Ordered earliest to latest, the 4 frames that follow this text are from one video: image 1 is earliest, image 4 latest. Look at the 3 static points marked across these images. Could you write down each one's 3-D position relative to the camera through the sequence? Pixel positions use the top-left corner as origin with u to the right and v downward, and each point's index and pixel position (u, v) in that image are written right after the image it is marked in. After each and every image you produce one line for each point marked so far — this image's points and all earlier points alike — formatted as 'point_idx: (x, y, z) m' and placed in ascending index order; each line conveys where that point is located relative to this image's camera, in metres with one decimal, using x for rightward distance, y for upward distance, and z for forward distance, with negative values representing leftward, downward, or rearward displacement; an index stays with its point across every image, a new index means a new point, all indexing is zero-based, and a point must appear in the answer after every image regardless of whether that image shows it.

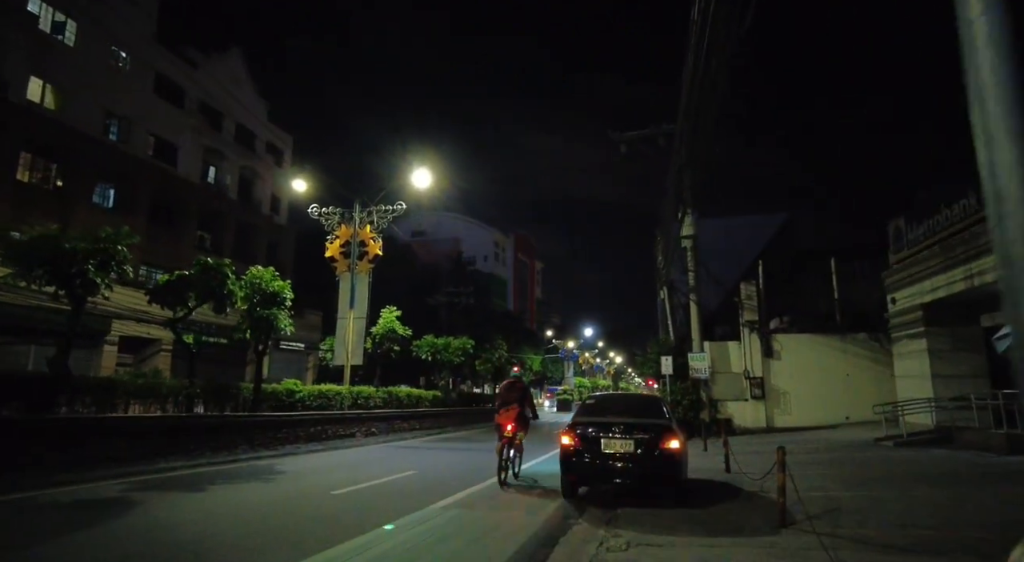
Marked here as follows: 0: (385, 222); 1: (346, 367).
0: (-4.1, +1.9, +19.3) m
1: (-5.1, -2.6, +18.5) m
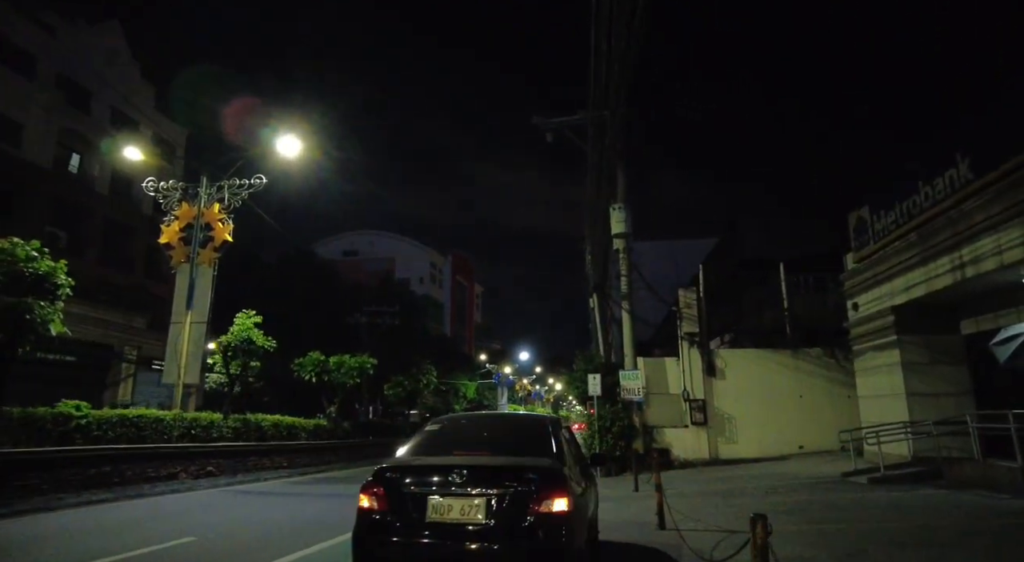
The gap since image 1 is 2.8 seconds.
0: (-6.8, +2.0, +15.2) m
1: (-7.8, -2.5, +14.1) m
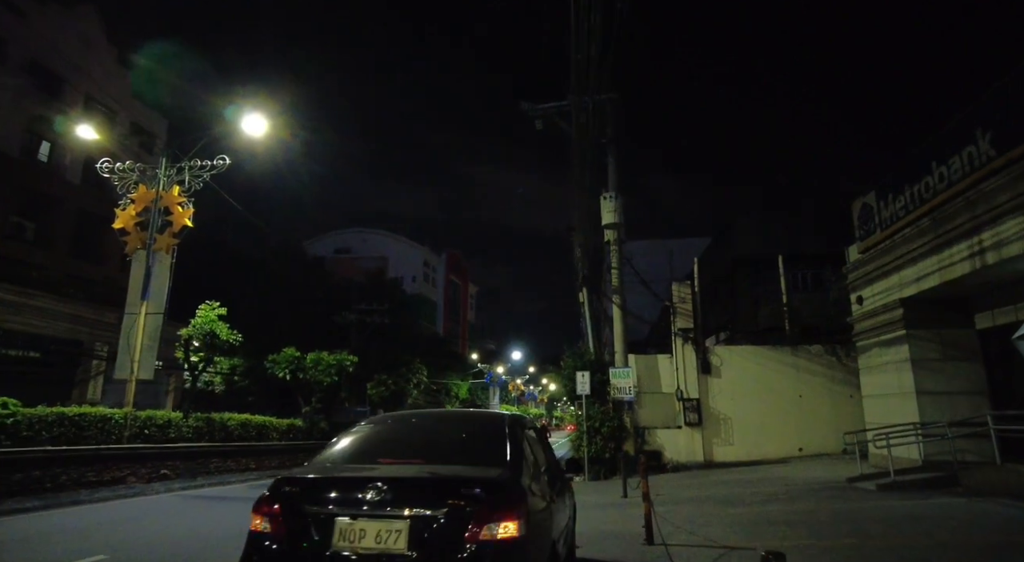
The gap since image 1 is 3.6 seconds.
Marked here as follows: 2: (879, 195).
0: (-7.3, +2.3, +14.1) m
1: (-8.2, -2.2, +13.0) m
2: (+8.0, +1.9, +13.3) m
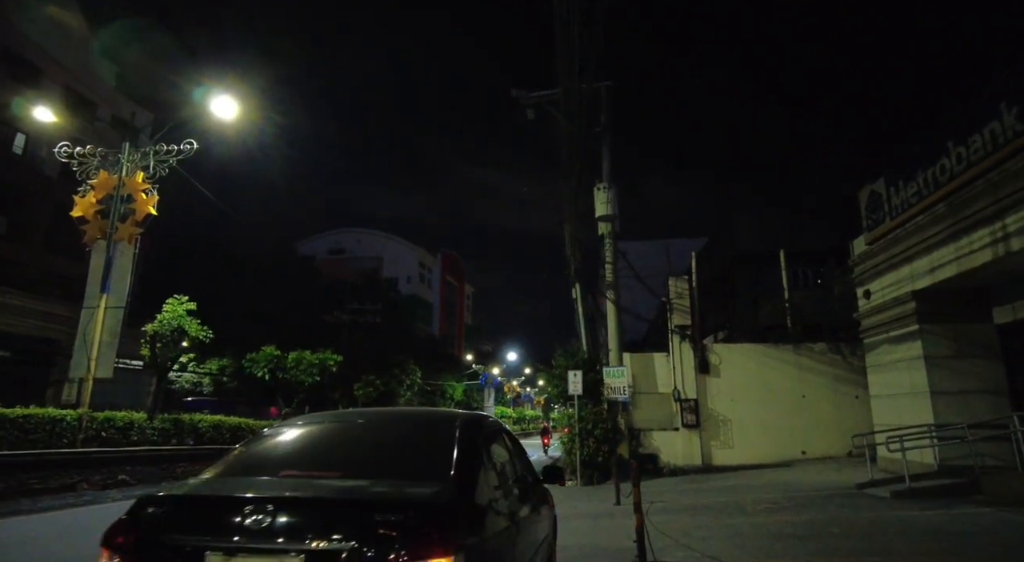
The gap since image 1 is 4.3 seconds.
0: (-7.5, +2.4, +13.2) m
1: (-8.5, -2.0, +12.1) m
2: (+7.7, +2.1, +12.4) m
